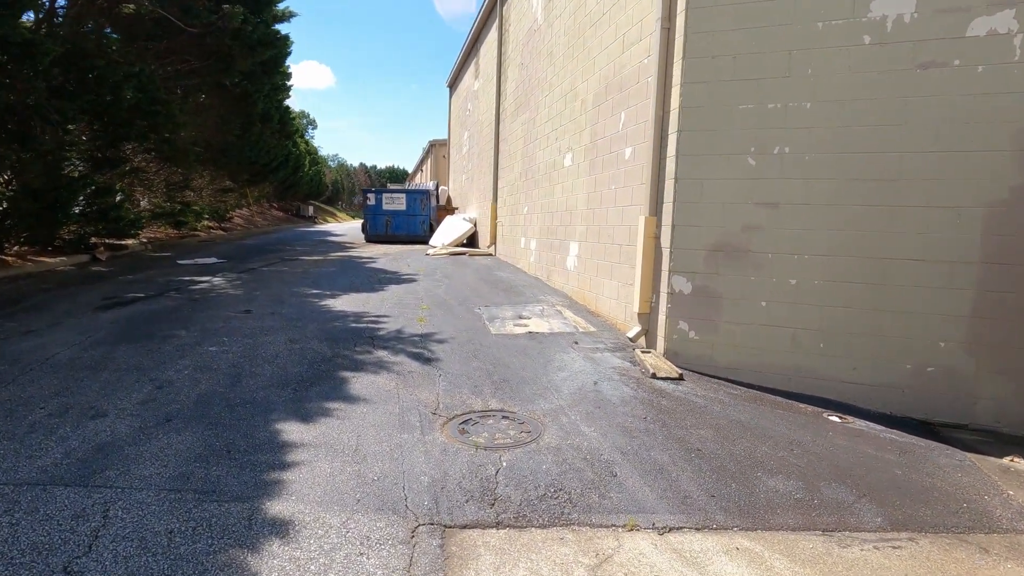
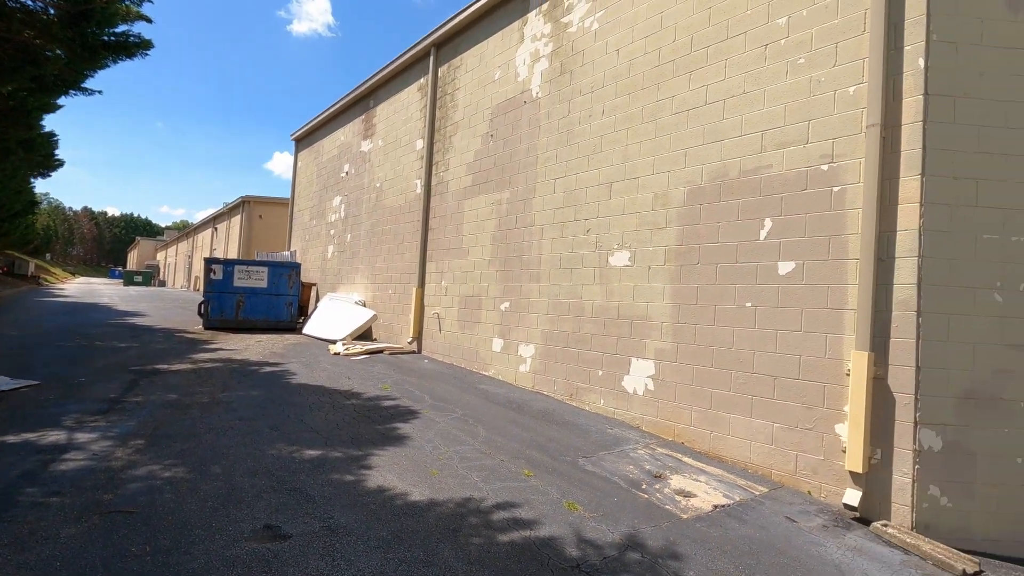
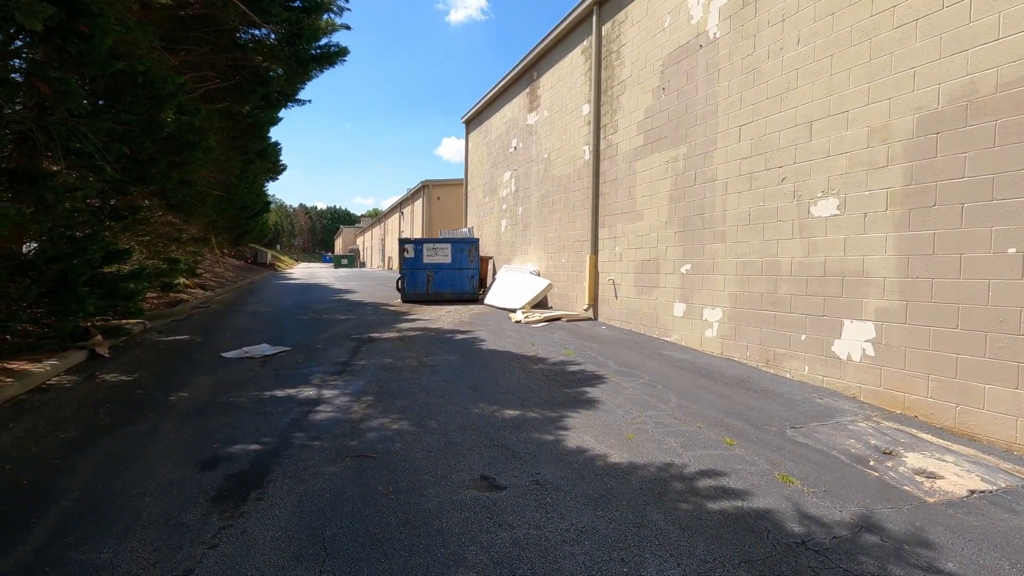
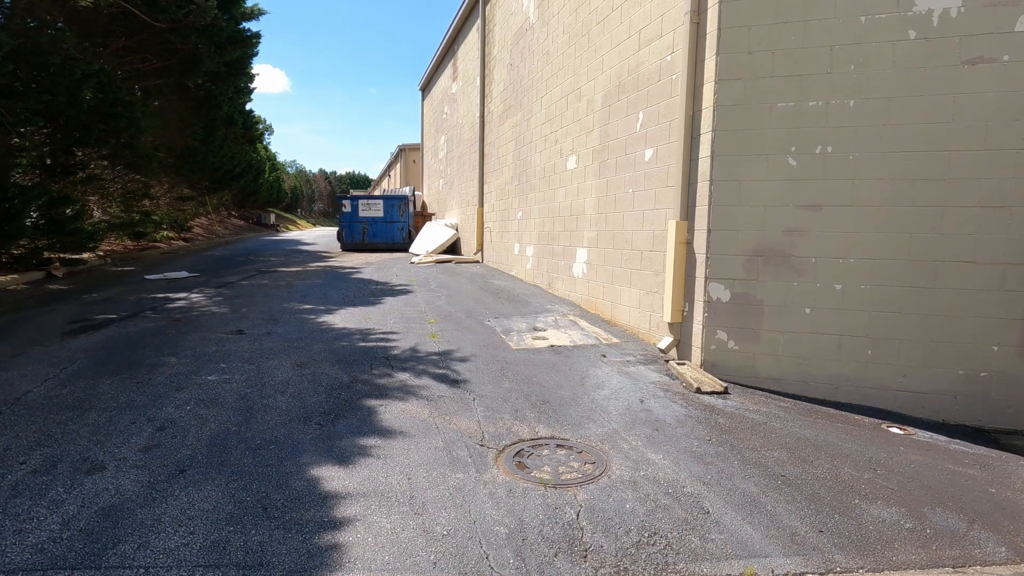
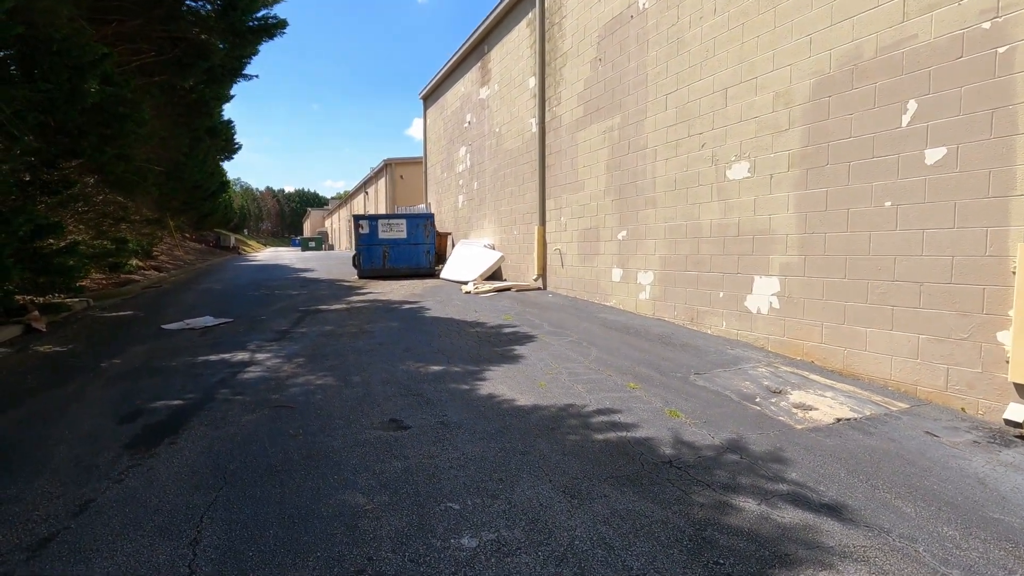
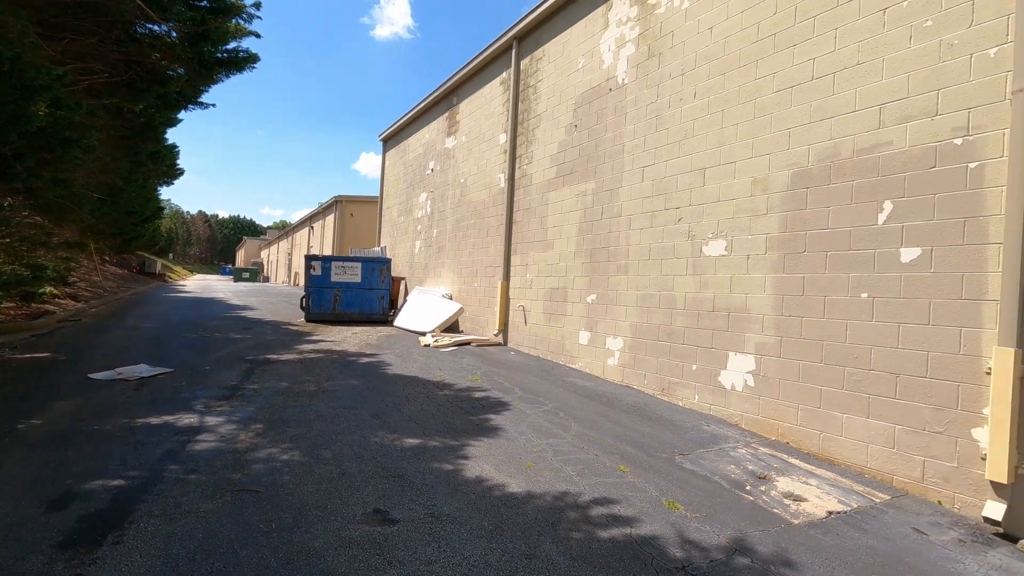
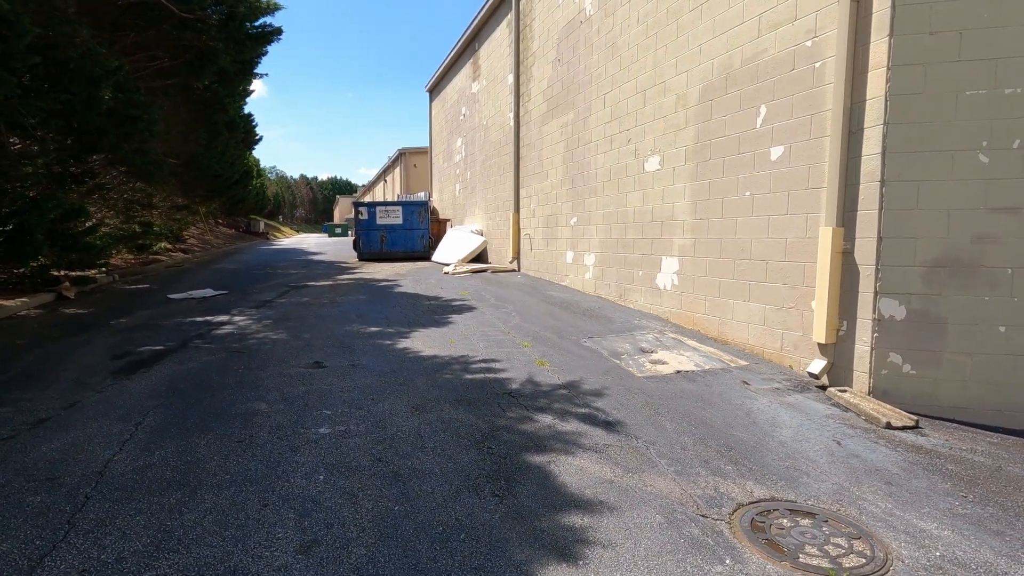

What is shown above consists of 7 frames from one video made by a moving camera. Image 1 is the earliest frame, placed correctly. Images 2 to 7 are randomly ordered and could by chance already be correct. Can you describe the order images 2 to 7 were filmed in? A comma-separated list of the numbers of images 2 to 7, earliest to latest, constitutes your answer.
4, 7, 5, 3, 6, 2
